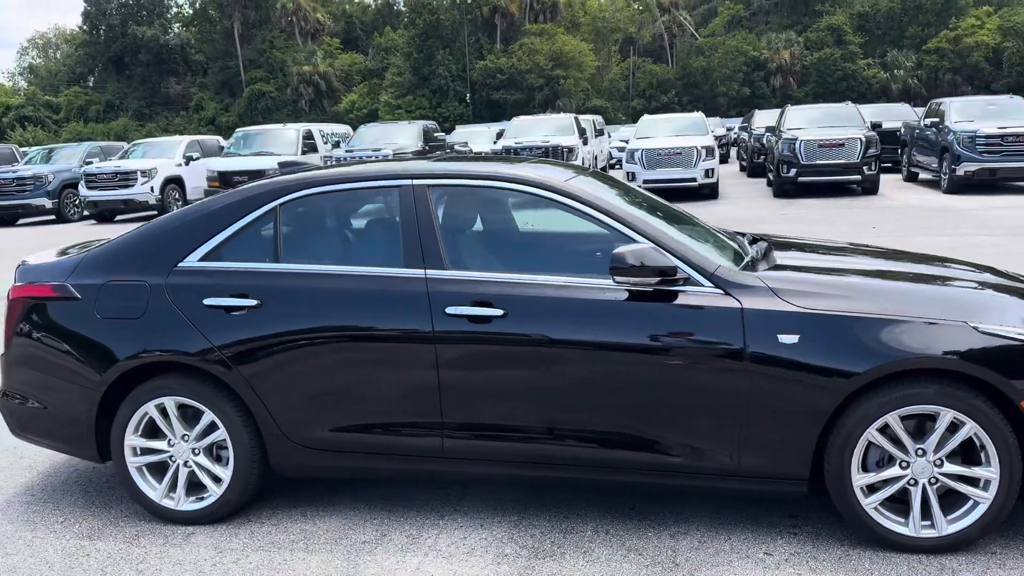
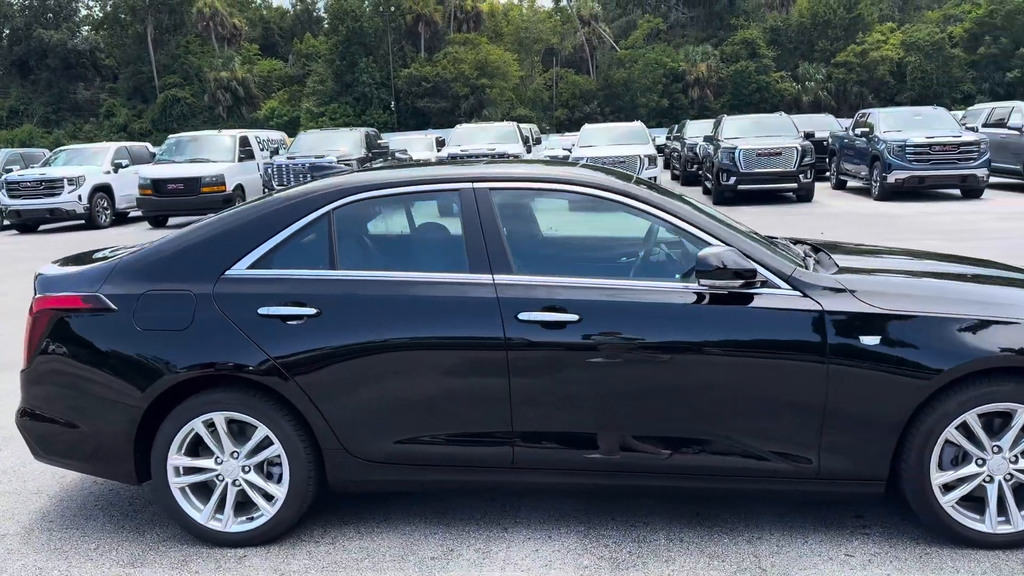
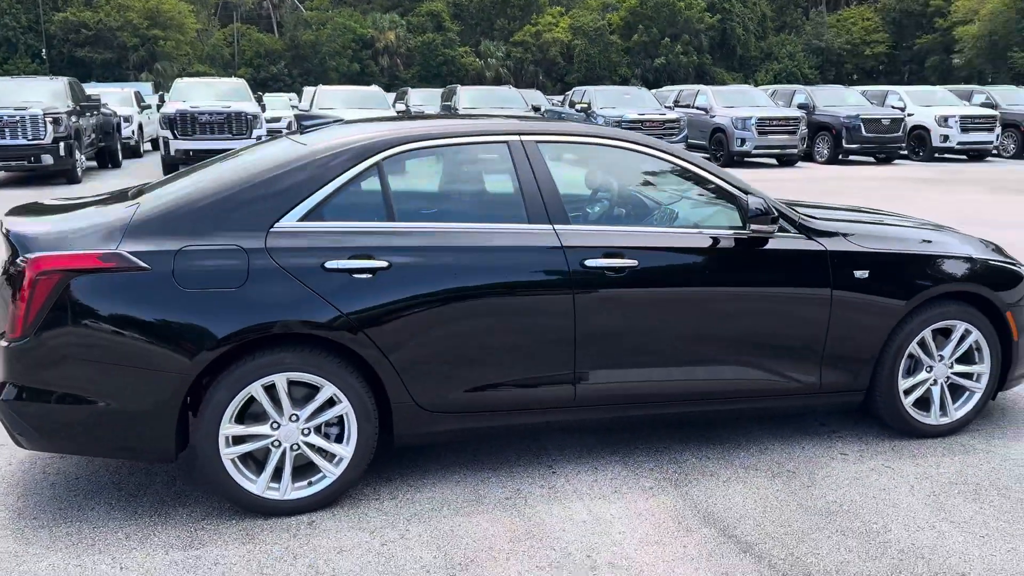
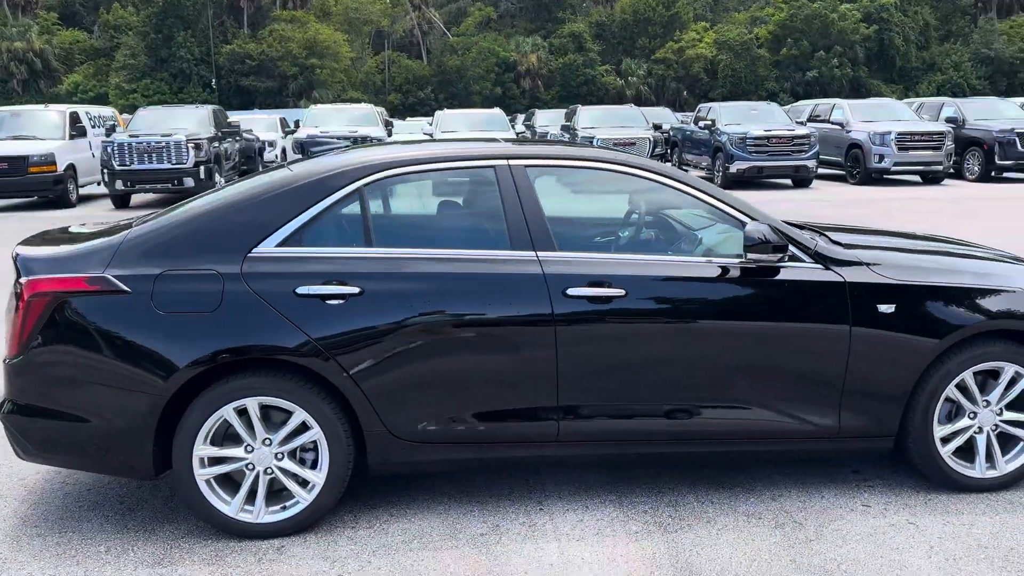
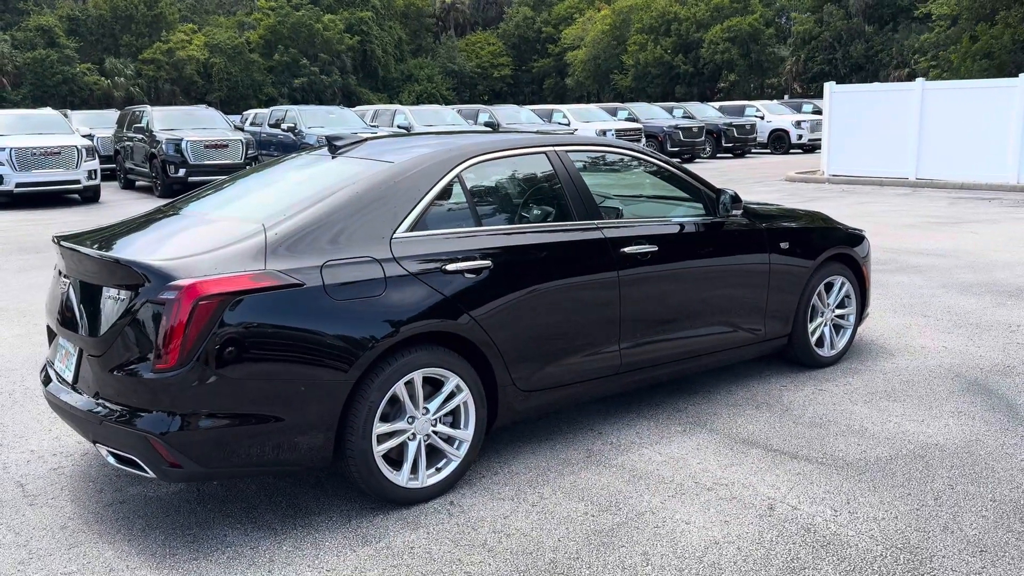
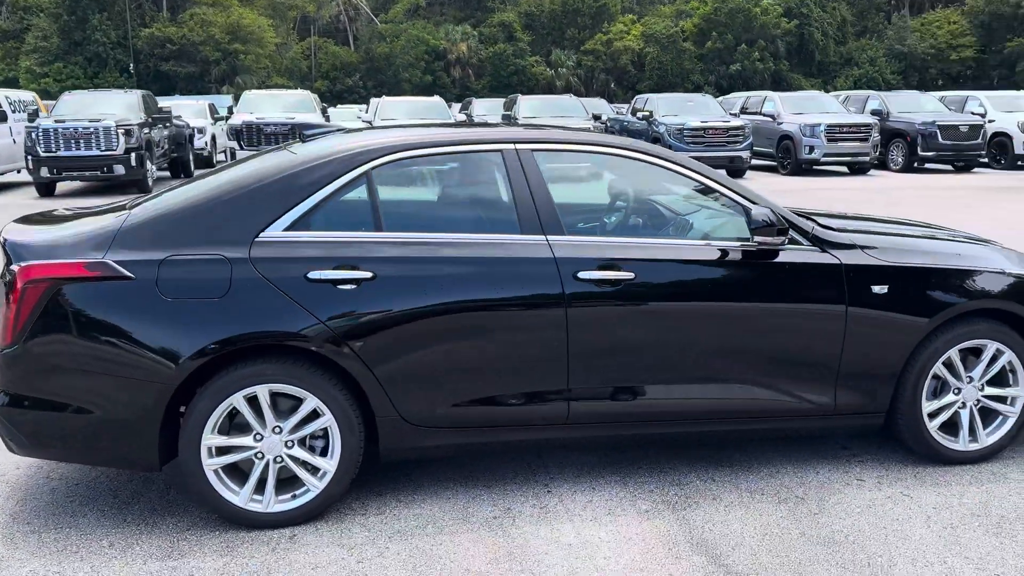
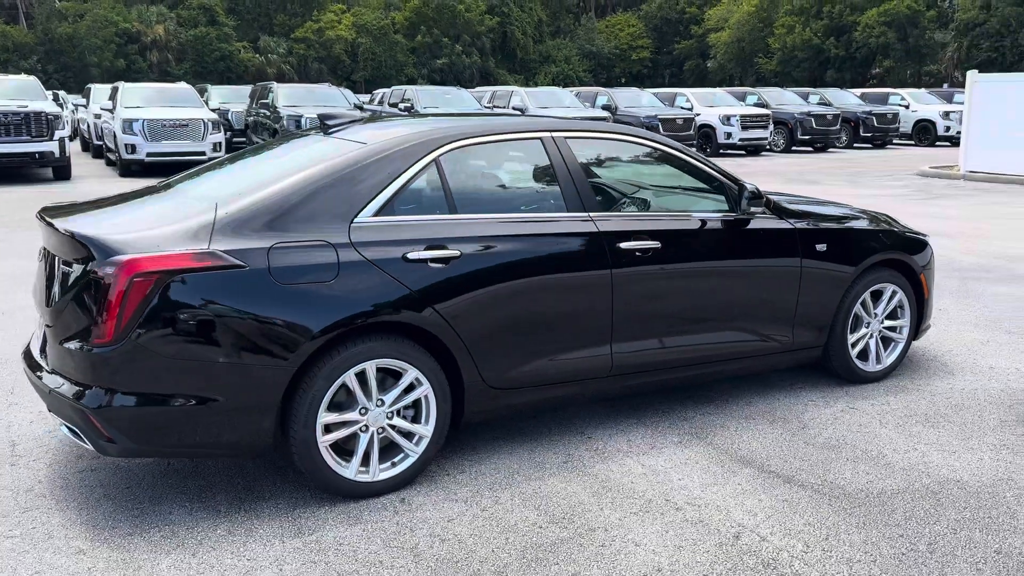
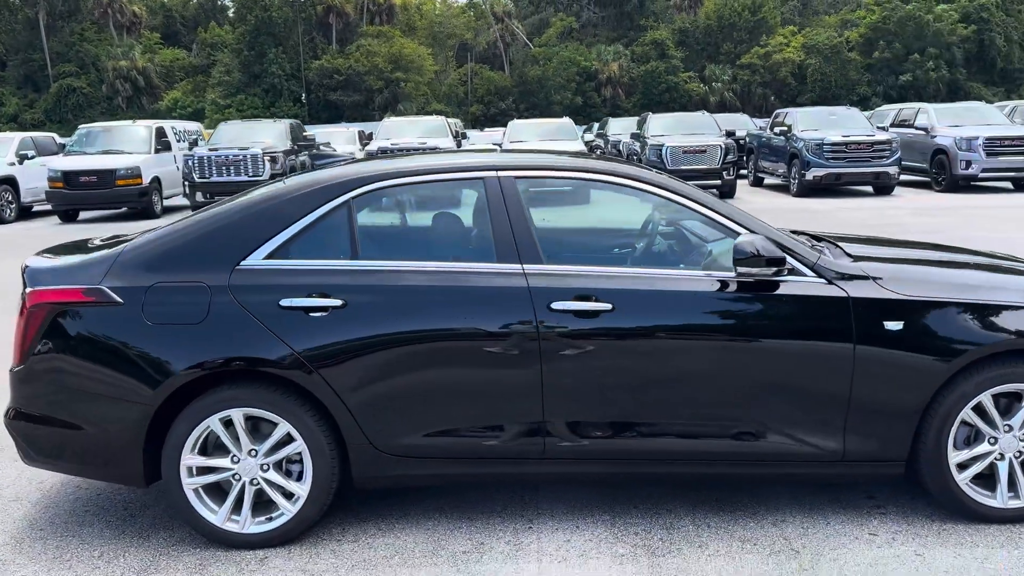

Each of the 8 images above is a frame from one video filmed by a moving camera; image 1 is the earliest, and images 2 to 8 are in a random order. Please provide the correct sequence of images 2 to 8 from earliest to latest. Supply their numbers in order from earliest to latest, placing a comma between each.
2, 8, 4, 6, 3, 7, 5
